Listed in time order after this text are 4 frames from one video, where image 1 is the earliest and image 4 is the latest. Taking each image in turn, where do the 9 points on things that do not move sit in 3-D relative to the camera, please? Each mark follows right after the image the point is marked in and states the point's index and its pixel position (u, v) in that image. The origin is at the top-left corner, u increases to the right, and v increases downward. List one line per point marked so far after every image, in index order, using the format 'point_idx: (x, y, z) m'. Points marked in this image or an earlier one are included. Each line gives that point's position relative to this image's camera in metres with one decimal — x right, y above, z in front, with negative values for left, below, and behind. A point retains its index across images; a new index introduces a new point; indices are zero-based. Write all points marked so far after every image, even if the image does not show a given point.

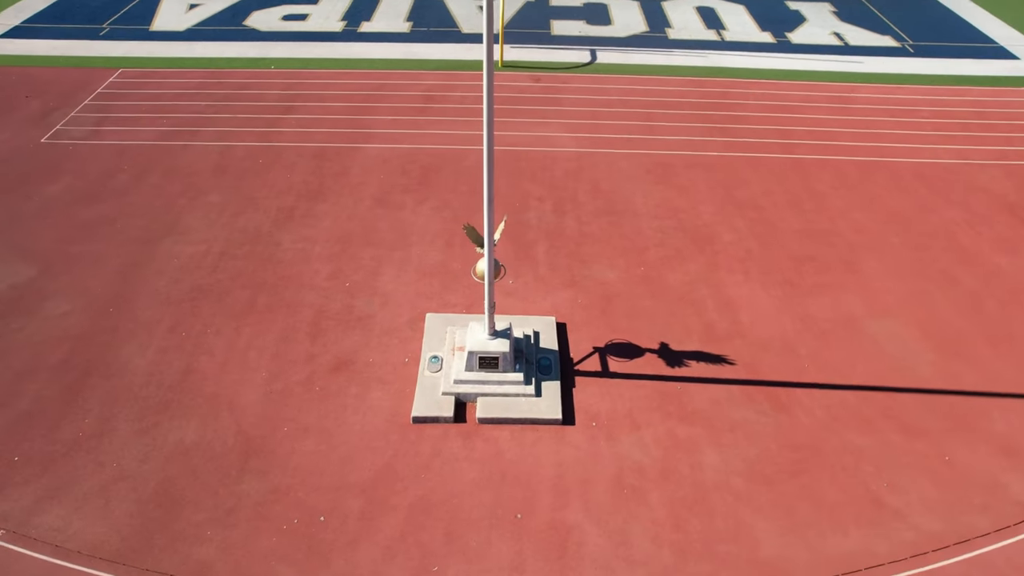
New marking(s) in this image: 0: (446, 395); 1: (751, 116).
0: (-0.9, -1.5, +9.5) m
1: (+5.7, +4.1, +16.3) m
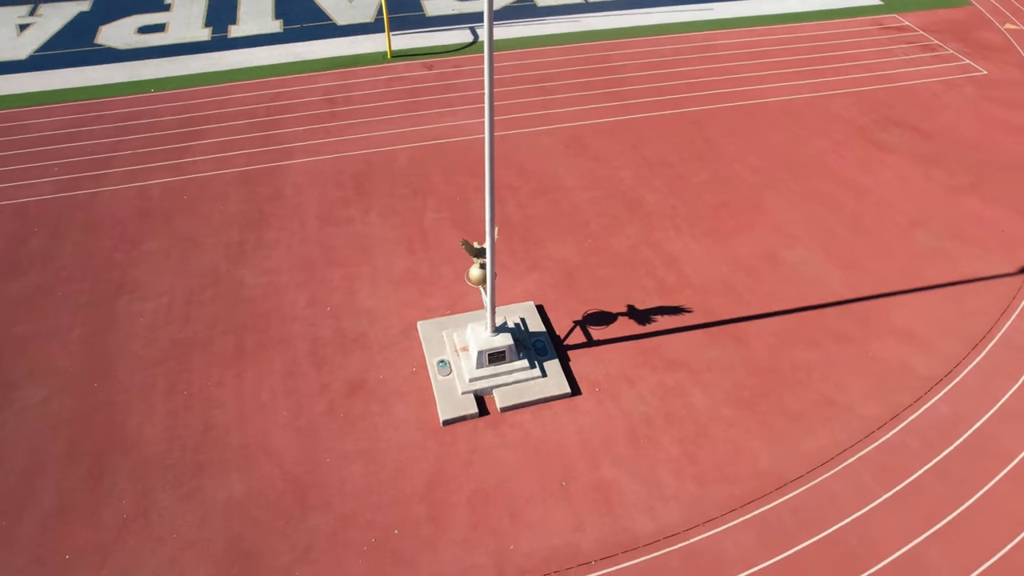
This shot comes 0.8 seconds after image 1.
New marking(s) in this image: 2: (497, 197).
0: (-0.7, -1.6, +10.4) m
1: (+3.2, +5.5, +17.8) m
2: (-0.3, +1.9, +14.1) m
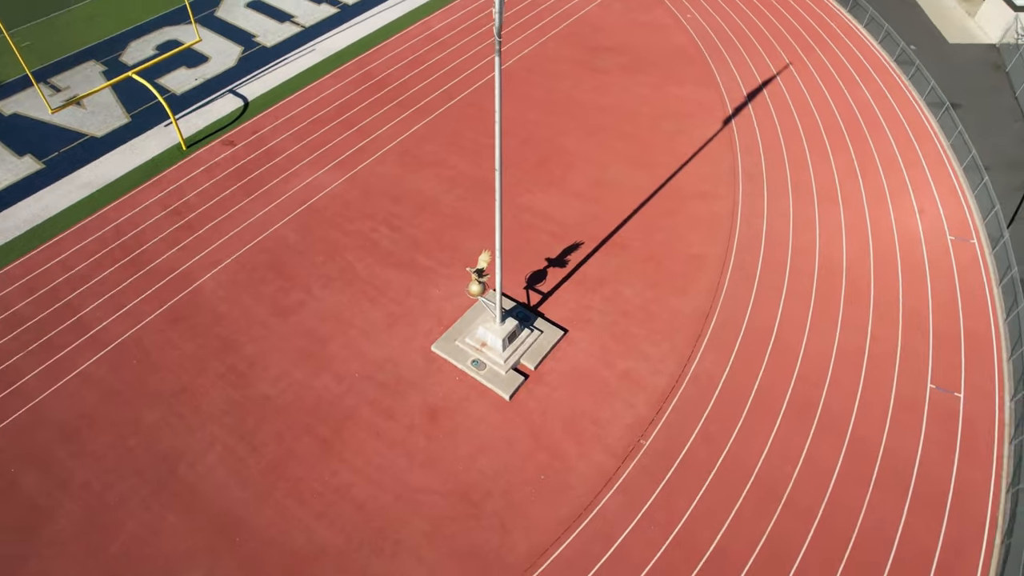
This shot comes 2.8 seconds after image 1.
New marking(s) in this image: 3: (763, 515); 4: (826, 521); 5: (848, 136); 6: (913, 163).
0: (-0.1, -1.7, +13.8) m
1: (-3.4, +6.3, +20.7) m
2: (-2.9, +1.5, +16.6) m
3: (+4.5, -4.1, +12.2) m
4: (+5.6, -4.2, +12.1) m
5: (+9.7, +4.4, +19.6) m
6: (+11.0, +3.4, +18.7) m
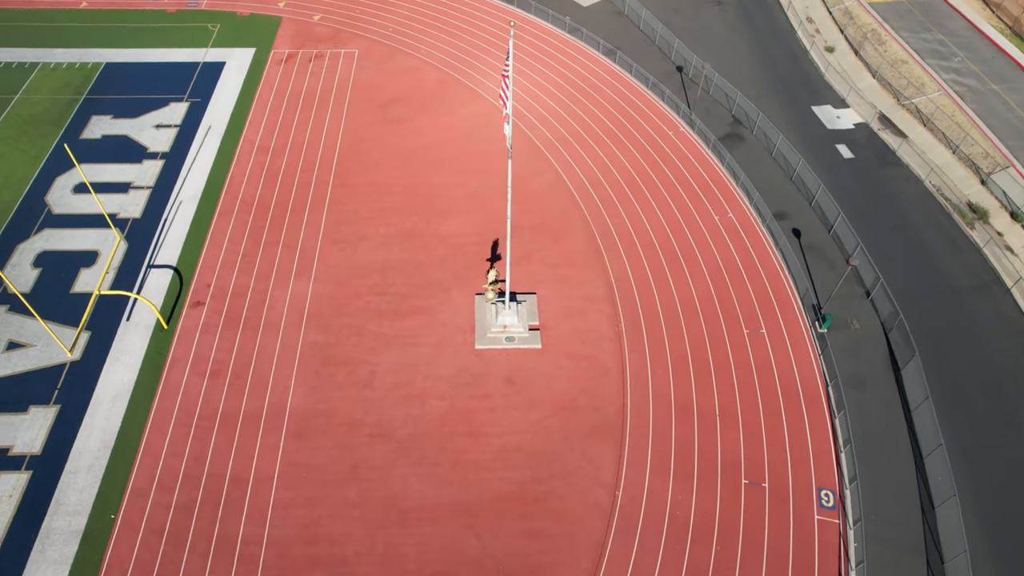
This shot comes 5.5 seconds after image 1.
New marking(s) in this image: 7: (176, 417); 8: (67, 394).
0: (+0.5, -1.4, +21.0) m
1: (-8.6, +3.4, +24.9) m
2: (-4.3, -0.2, +22.0) m
3: (+5.9, -1.1, +21.7) m
4: (+6.8, -0.7, +22.1) m
5: (+2.9, +8.2, +29.3) m
6: (+4.8, +8.1, +29.1) m
7: (-9.3, -3.6, +18.8) m
8: (-12.6, -3.0, +19.2) m
